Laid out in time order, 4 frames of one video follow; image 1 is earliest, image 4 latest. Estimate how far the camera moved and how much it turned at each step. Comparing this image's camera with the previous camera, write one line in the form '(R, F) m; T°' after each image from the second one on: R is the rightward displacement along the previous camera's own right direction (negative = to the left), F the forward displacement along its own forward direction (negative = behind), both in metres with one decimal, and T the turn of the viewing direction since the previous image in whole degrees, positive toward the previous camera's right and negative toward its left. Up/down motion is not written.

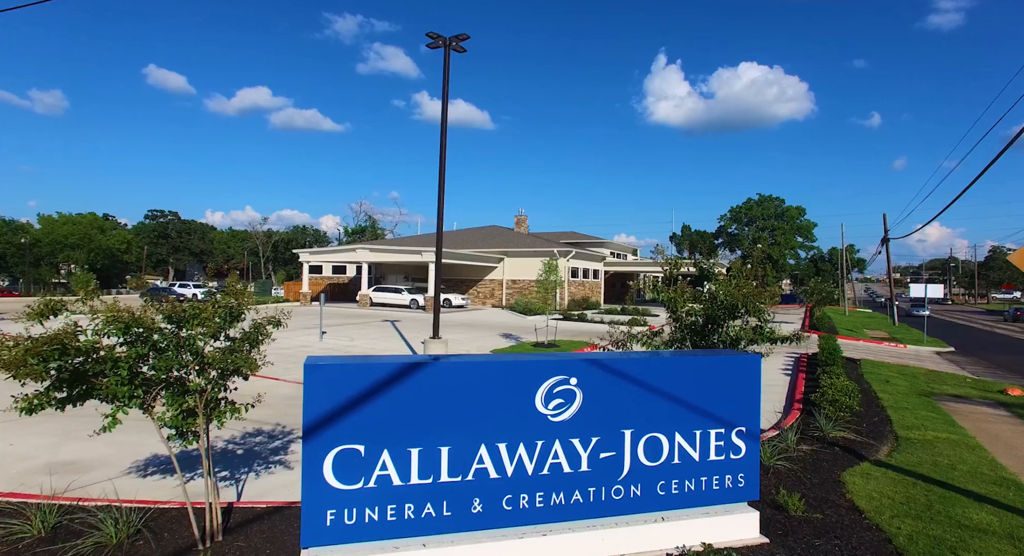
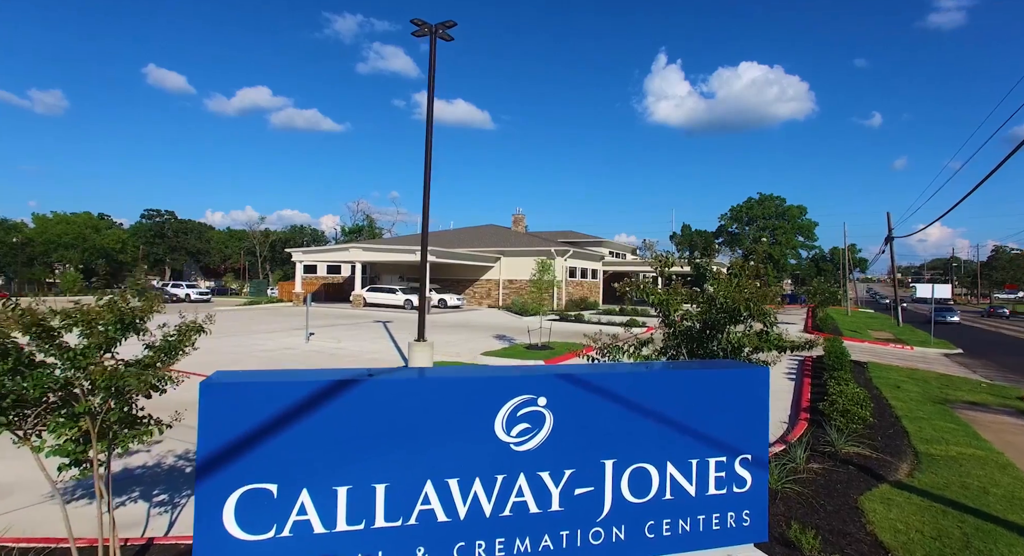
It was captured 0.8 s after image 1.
(+0.2, +0.6) m; 0°
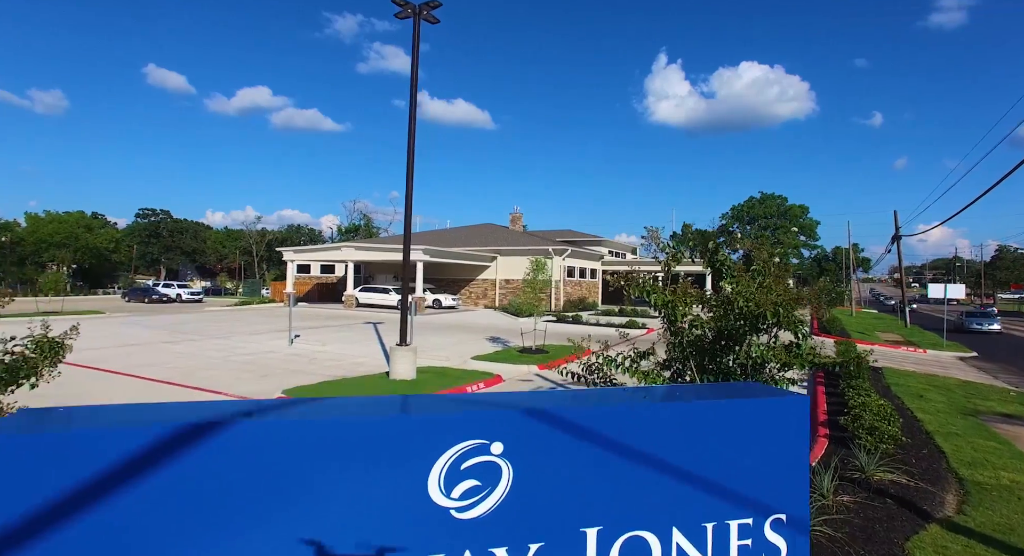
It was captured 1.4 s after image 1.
(+0.2, +0.8) m; 0°
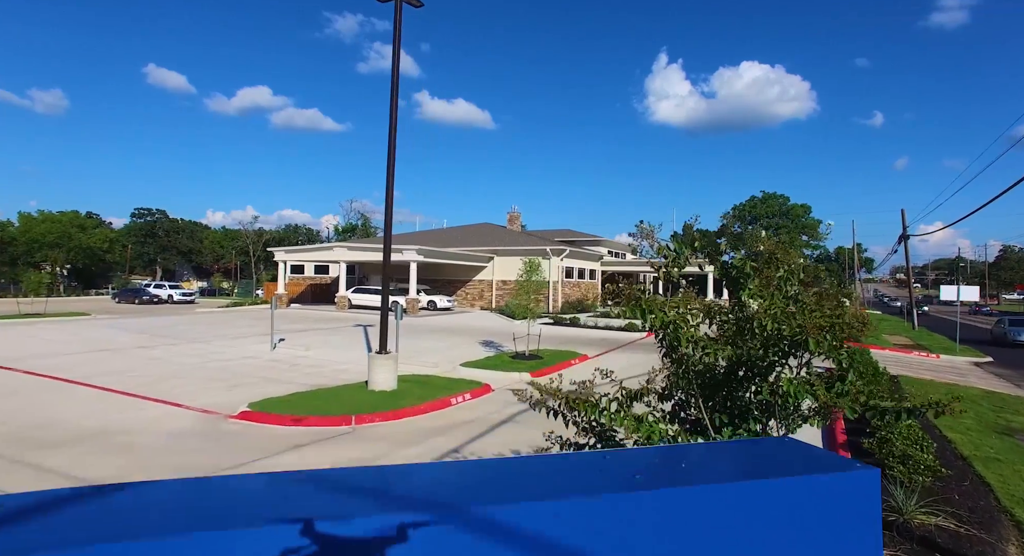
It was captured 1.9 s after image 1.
(+0.2, +0.8) m; 0°
